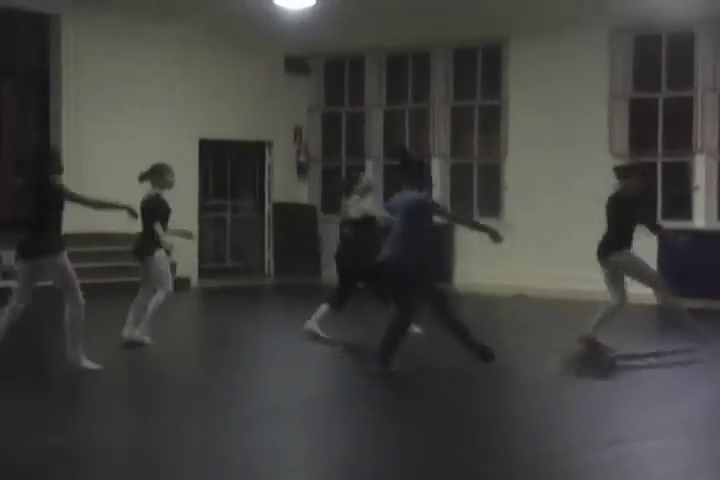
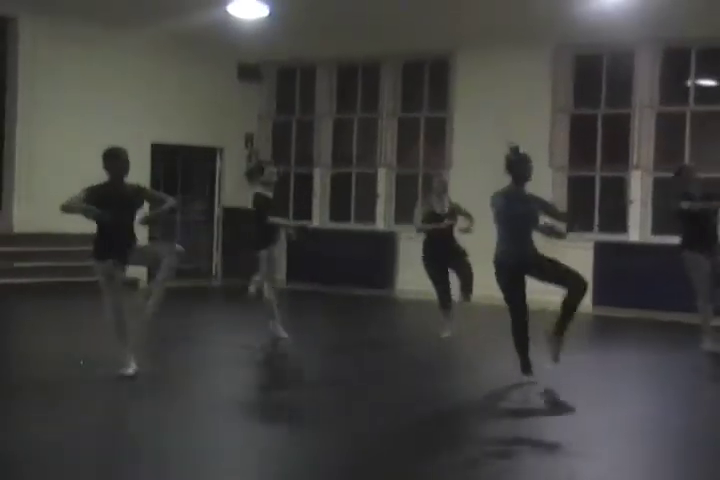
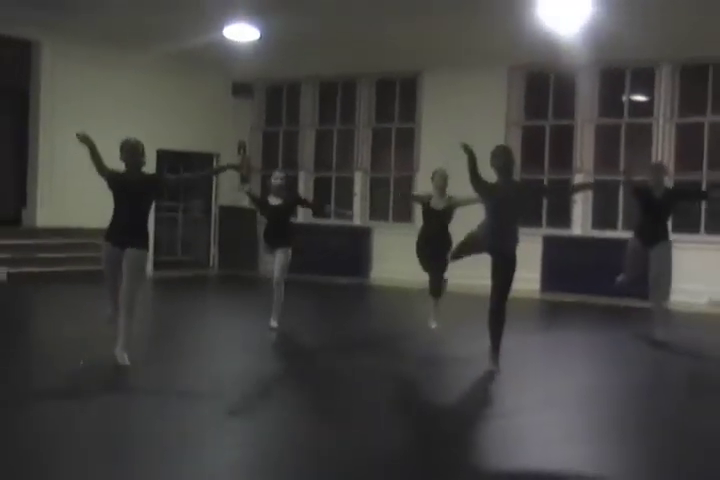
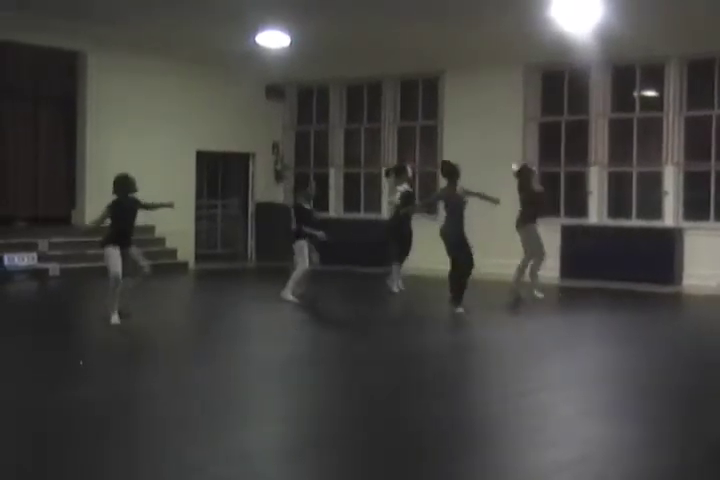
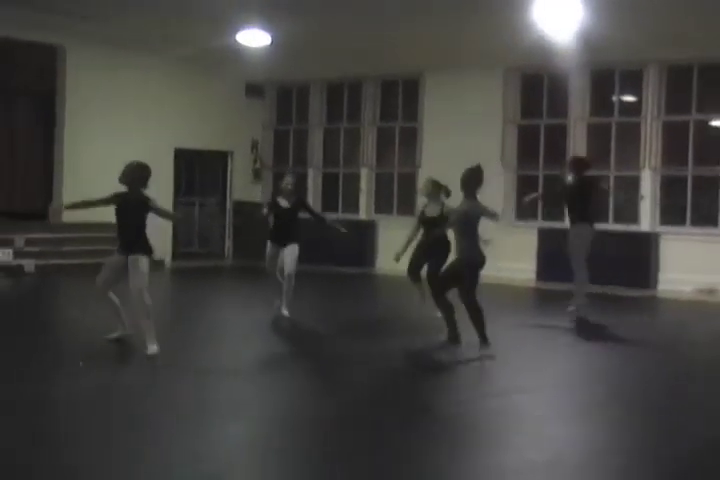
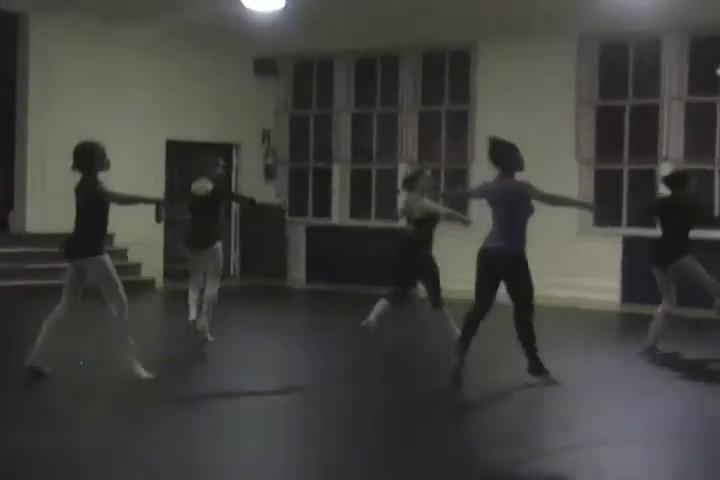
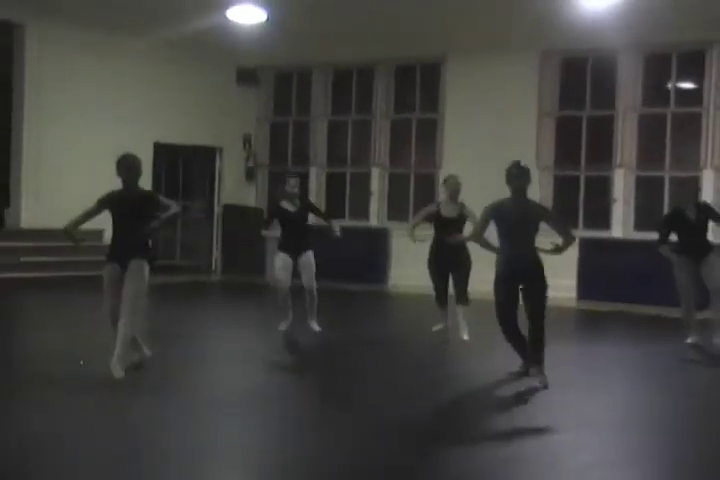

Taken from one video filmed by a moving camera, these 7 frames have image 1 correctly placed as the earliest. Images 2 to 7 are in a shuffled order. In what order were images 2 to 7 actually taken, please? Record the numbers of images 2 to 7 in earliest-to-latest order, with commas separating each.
6, 2, 7, 3, 5, 4
